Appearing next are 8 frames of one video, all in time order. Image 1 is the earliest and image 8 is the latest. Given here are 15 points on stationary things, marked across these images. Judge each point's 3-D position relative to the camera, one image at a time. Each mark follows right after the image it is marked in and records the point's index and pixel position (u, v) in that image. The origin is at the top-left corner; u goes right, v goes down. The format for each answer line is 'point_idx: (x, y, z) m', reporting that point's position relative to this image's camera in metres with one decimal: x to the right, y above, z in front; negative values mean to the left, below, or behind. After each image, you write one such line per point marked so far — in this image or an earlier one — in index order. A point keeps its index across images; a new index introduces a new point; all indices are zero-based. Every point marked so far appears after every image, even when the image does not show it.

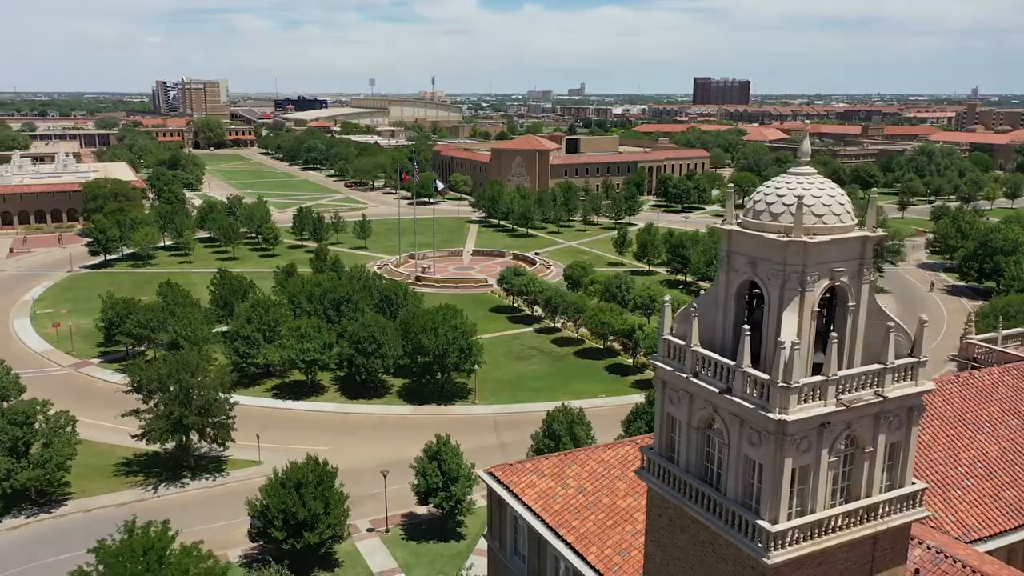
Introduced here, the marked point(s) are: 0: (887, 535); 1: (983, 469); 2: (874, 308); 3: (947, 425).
0: (+5.2, -3.4, +11.2) m
1: (+10.4, -4.0, +17.8) m
2: (+4.8, -0.3, +10.9) m
3: (+10.1, -3.2, +18.8) m
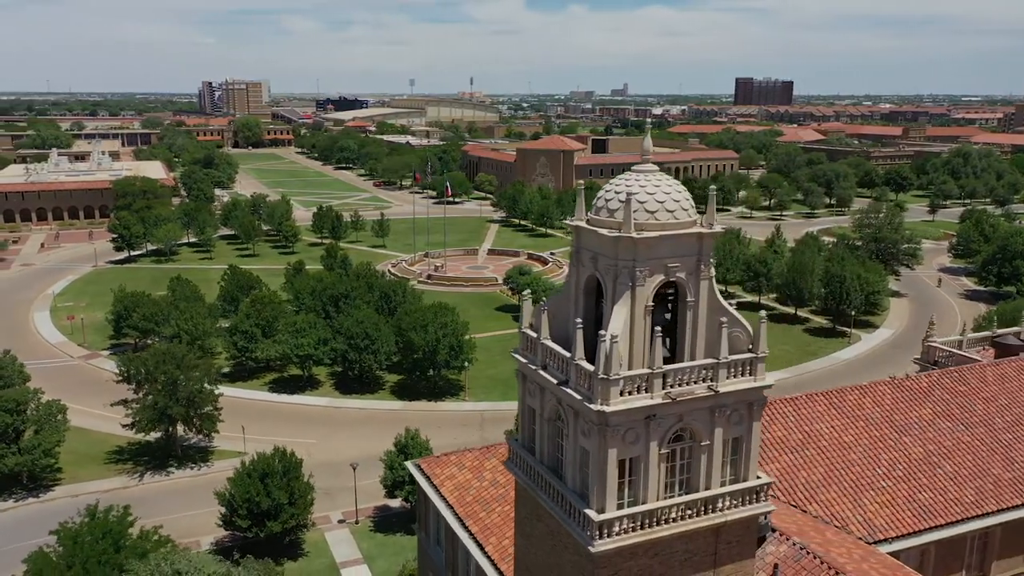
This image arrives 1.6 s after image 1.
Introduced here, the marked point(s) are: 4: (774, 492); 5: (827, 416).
0: (+3.1, -3.4, +11.4) m
1: (+8.5, -4.0, +17.7) m
2: (+2.7, -0.2, +11.0) m
3: (+8.3, -3.2, +18.7) m
4: (+5.4, -4.2, +16.6) m
5: (+7.3, -3.0, +18.7) m
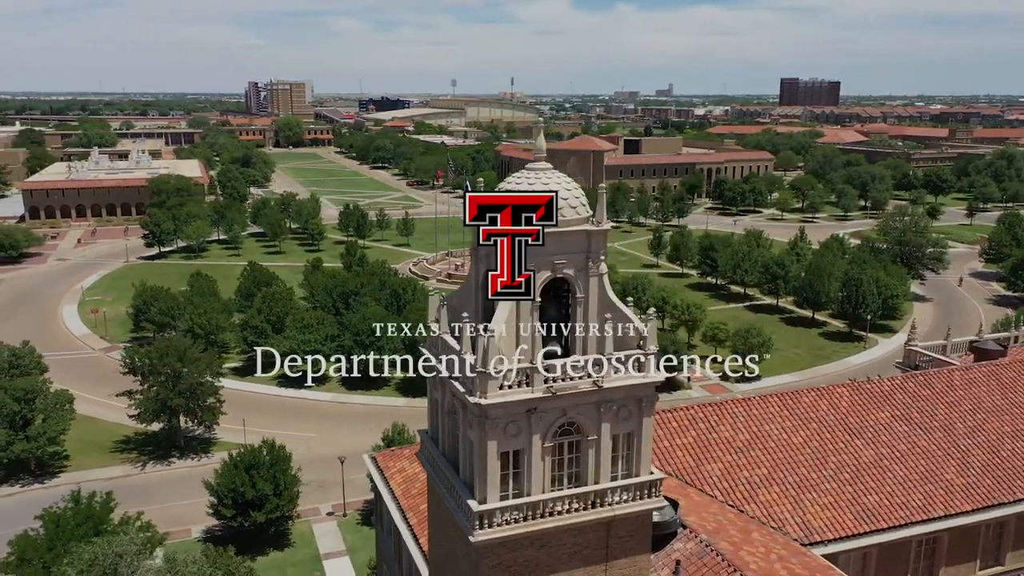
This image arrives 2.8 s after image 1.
0: (+1.6, -3.4, +11.5) m
1: (+7.3, -4.0, +17.6) m
2: (+1.3, -0.2, +11.2) m
3: (+7.2, -3.2, +18.6) m
4: (+4.1, -4.1, +16.6) m
5: (+6.1, -3.0, +18.6) m
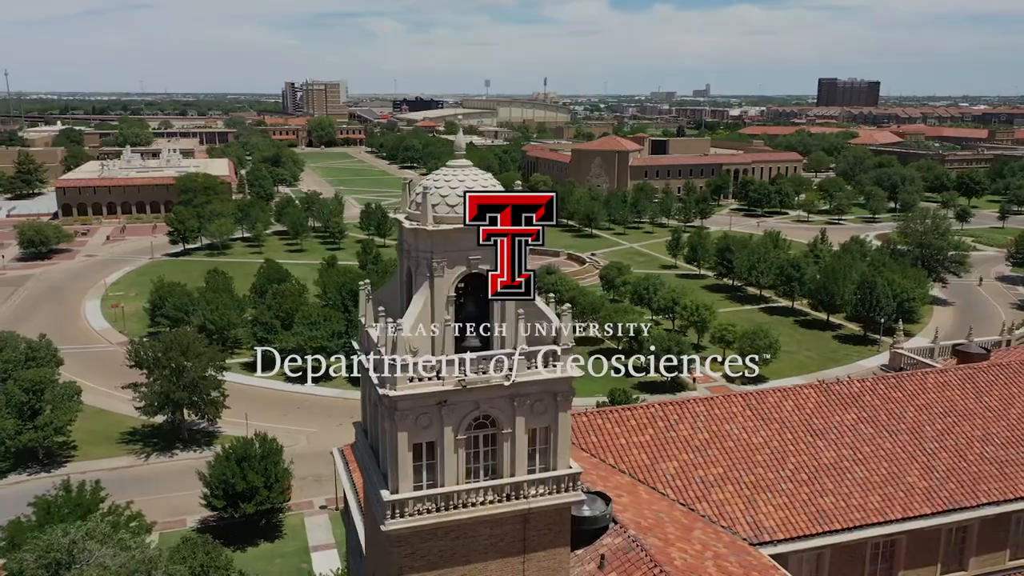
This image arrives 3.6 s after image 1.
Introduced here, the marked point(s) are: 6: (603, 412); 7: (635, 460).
0: (+0.4, -3.3, +11.6) m
1: (+6.4, -4.0, +17.5) m
2: (+0.1, -0.1, +11.3) m
3: (+6.3, -3.2, +18.5) m
4: (+3.1, -4.1, +16.6) m
5: (+5.3, -3.0, +18.6) m
6: (+2.0, -2.8, +18.1) m
7: (+2.6, -3.6, +17.1) m
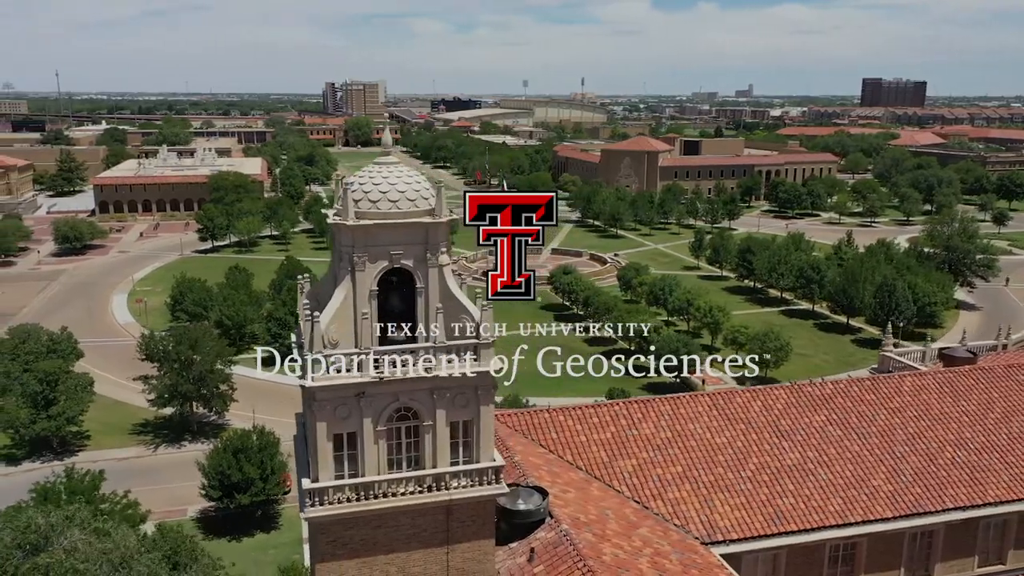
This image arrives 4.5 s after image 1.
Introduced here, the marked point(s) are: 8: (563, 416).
0: (-0.7, -3.2, +11.8) m
1: (+5.5, -4.0, +17.5) m
2: (-1.0, 0.0, +11.5) m
3: (+5.5, -3.2, +18.4) m
4: (+2.2, -4.1, +16.7) m
5: (+4.5, -3.0, +18.6) m
6: (+1.2, -2.8, +18.3) m
7: (+1.7, -3.6, +17.2) m
8: (+1.1, -2.9, +18.2) m
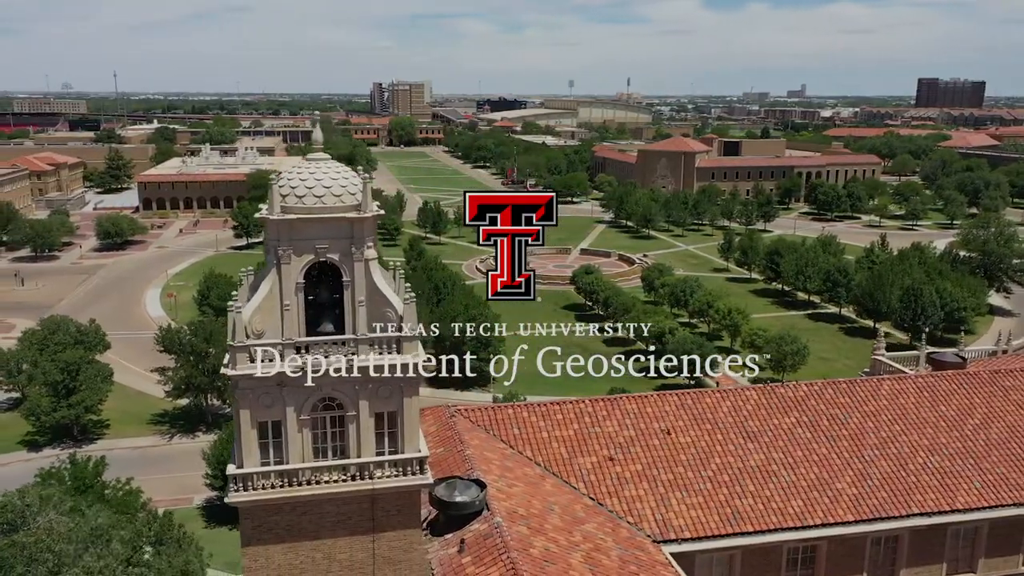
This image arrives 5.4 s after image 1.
0: (-1.8, -3.1, +12.1) m
1: (+4.7, -4.0, +17.4) m
2: (-2.1, +0.1, +11.8) m
3: (+4.7, -3.2, +18.4) m
4: (+1.3, -4.0, +16.8) m
5: (+3.7, -3.0, +18.6) m
6: (+0.4, -2.7, +18.4) m
7: (+0.9, -3.5, +17.4) m
8: (+0.3, -2.8, +18.3) m
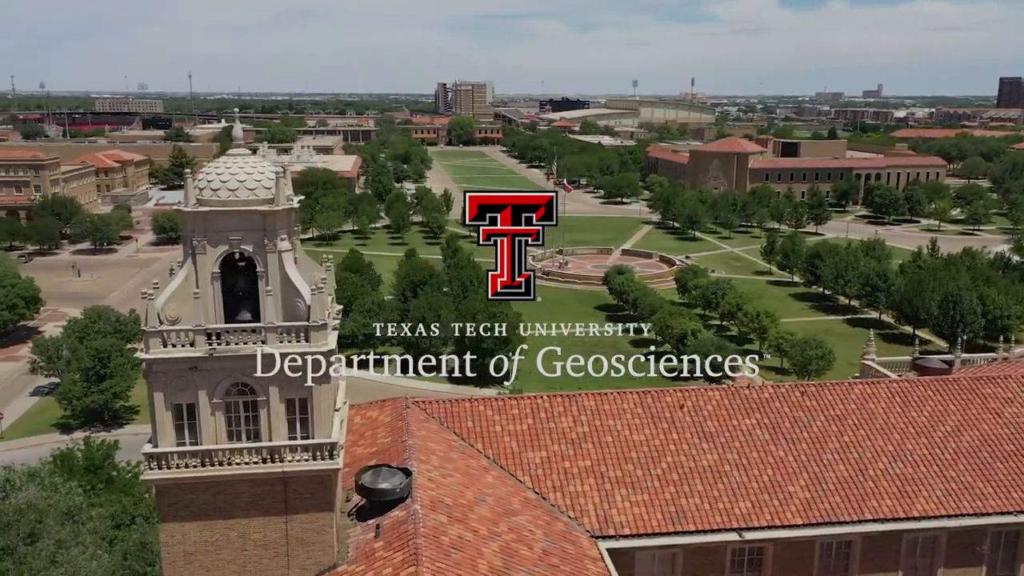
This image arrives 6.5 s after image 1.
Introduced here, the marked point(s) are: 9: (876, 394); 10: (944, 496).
0: (-3.2, -3.0, +12.6) m
1: (+3.6, -4.0, +17.4) m
2: (-3.5, +0.2, +12.3) m
3: (+3.7, -3.2, +18.3) m
4: (+0.2, -4.0, +17.0) m
5: (+2.7, -2.9, +18.6) m
6: (-0.6, -2.6, +18.7) m
7: (-0.2, -3.5, +17.6) m
8: (-0.7, -2.7, +18.6) m
9: (+8.8, -2.6, +19.6) m
10: (+9.2, -4.4, +17.3) m
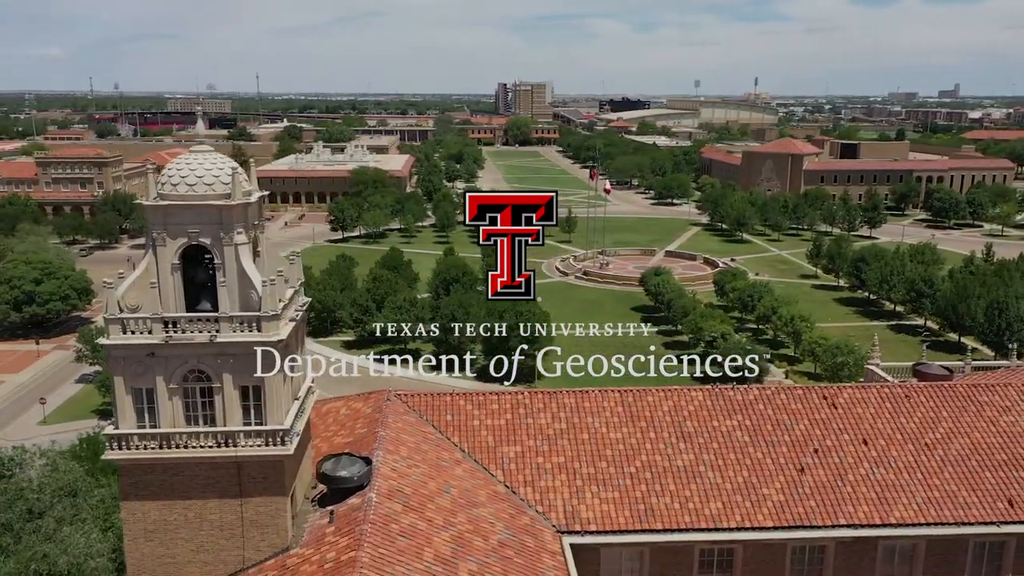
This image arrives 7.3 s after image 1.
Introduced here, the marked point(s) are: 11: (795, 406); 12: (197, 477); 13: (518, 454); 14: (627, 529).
0: (-4.1, -2.9, +13.1) m
1: (+3.0, -4.0, +17.4) m
2: (-4.3, +0.3, +12.8) m
3: (+3.2, -3.2, +18.3) m
4: (-0.4, -3.9, +17.3) m
5: (+2.2, -2.9, +18.7) m
6: (-1.0, -2.5, +19.0) m
7: (-0.7, -3.4, +17.9) m
8: (-1.1, -2.6, +18.9) m
9: (+8.4, -2.6, +19.3) m
10: (+8.6, -4.5, +16.9) m
11: (+6.7, -2.8, +19.0) m
12: (-5.1, -3.0, +13.0) m
13: (+0.1, -3.6, +17.6) m
14: (+2.3, -4.8, +16.2) m
